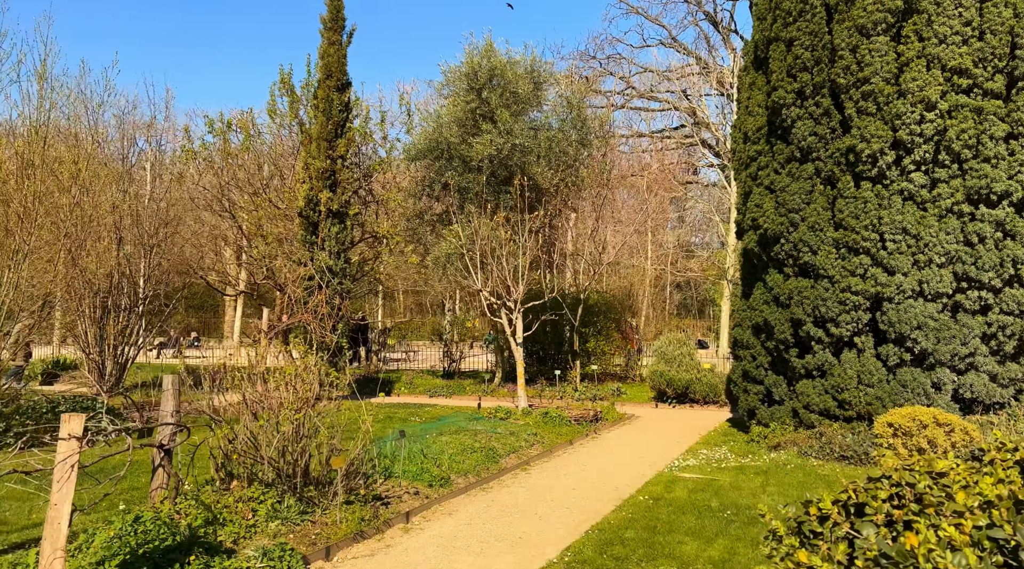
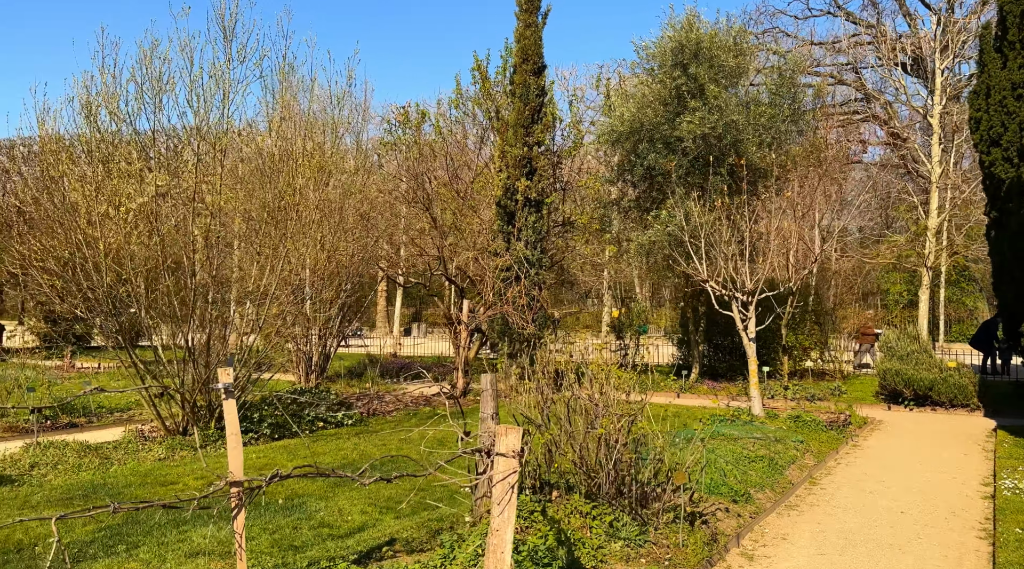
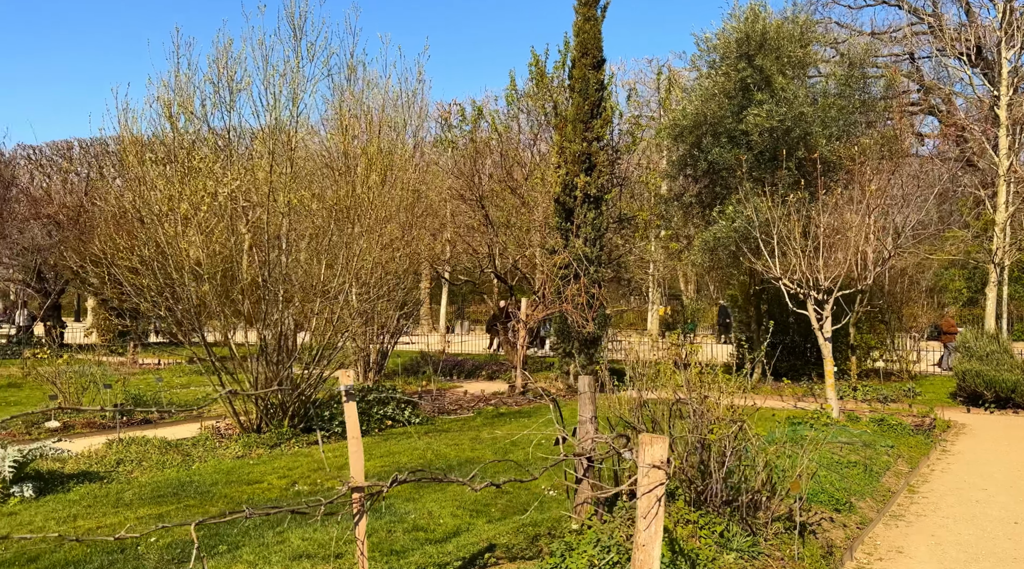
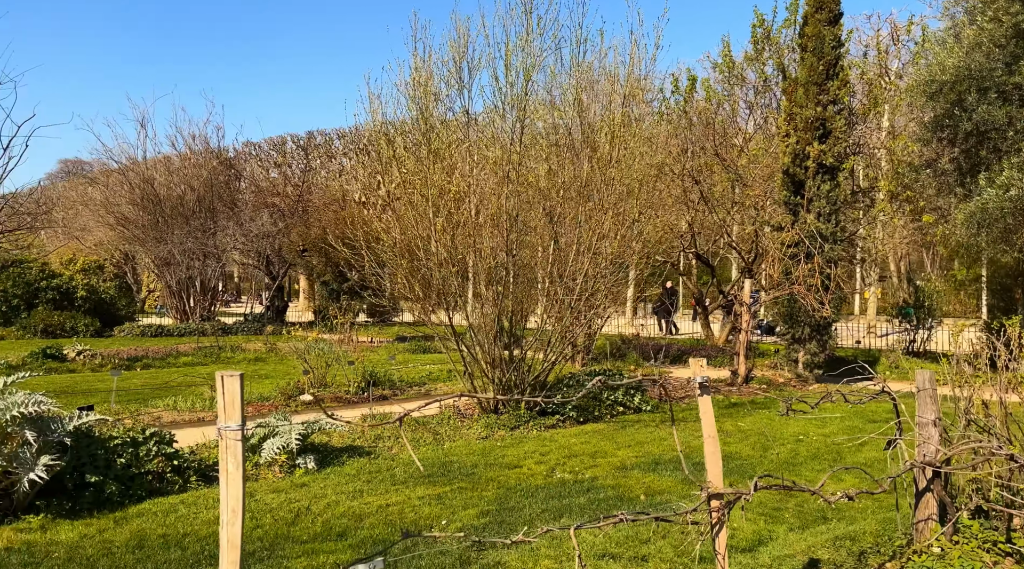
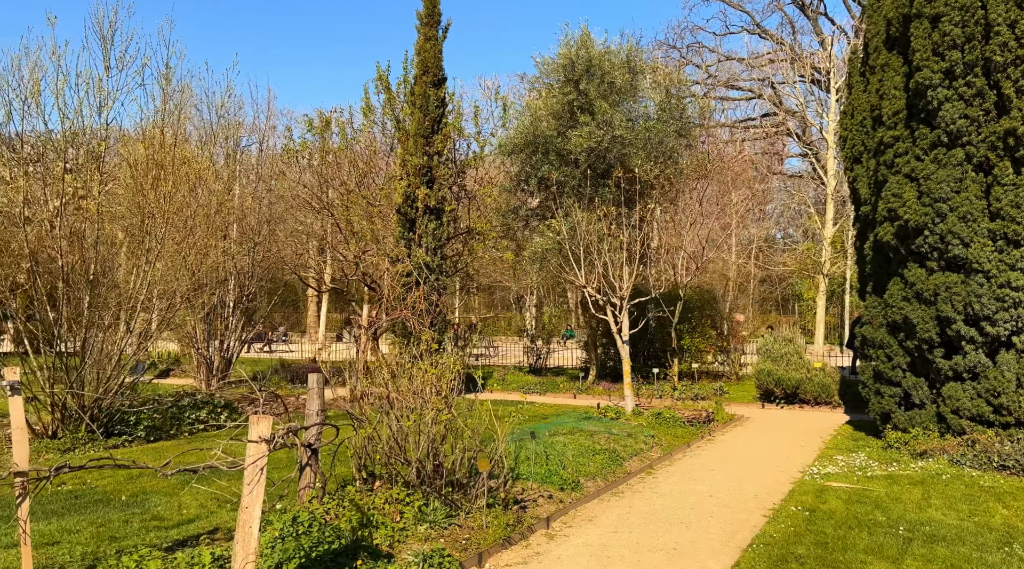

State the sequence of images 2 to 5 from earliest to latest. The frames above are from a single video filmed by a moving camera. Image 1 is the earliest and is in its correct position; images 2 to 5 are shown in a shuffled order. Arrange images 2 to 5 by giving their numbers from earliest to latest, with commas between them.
5, 2, 3, 4
